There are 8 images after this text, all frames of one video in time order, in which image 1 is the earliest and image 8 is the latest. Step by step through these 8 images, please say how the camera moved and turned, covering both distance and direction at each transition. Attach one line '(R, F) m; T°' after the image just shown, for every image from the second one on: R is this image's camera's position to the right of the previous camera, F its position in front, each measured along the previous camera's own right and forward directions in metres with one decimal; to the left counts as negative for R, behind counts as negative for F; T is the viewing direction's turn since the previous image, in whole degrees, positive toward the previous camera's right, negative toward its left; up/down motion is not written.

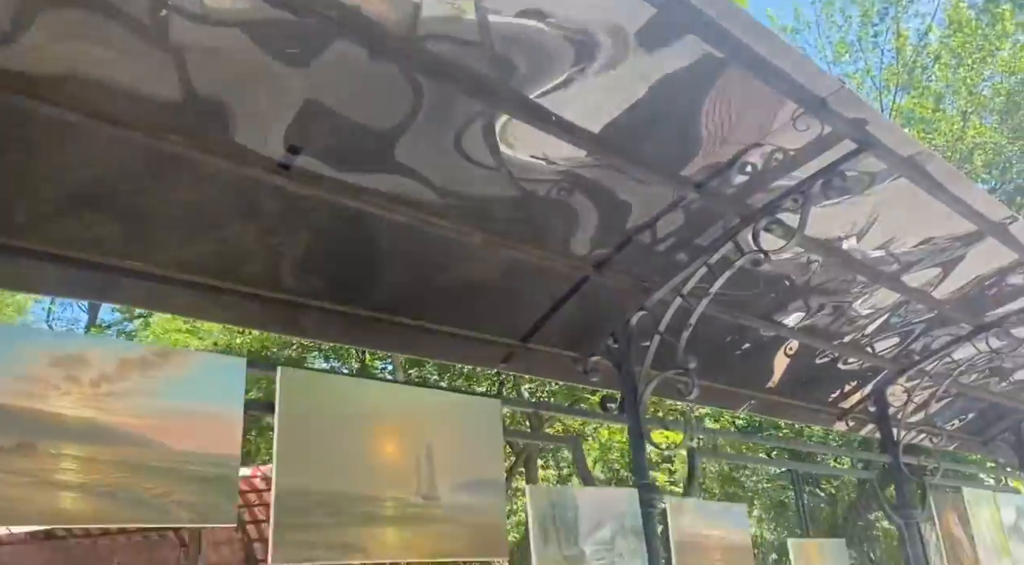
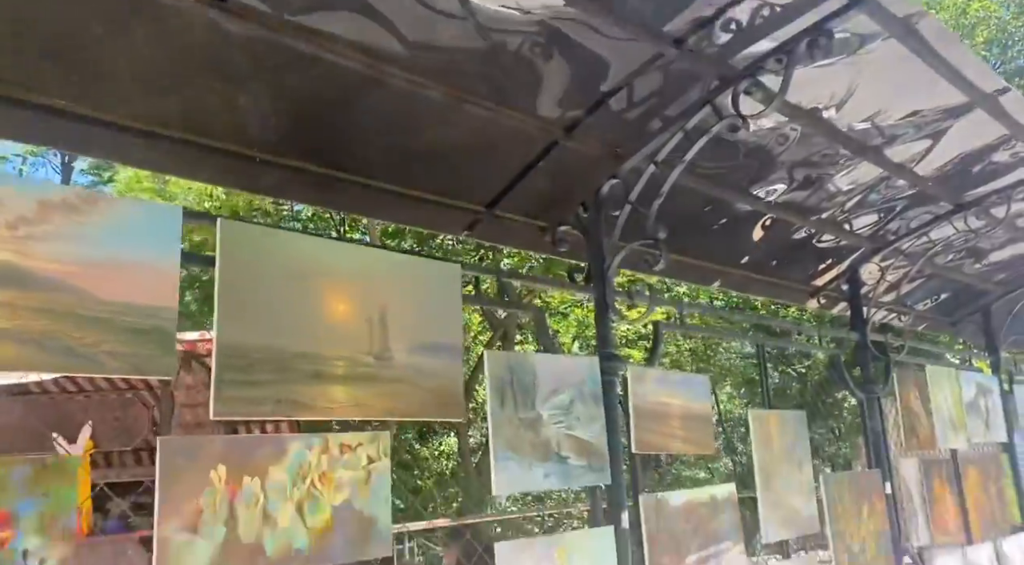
(+0.1, +0.1) m; +1°
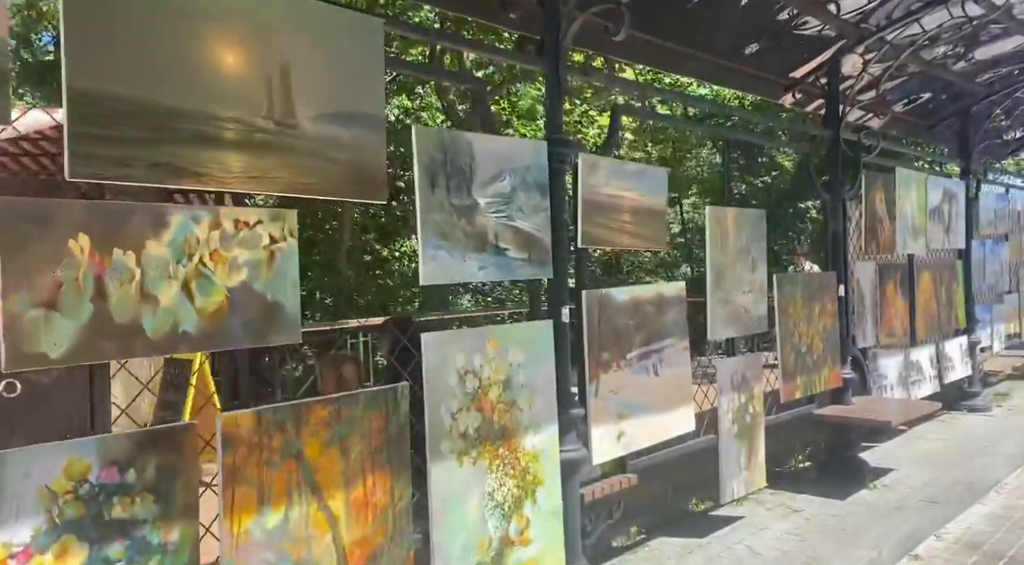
(+0.2, +0.3) m; +2°
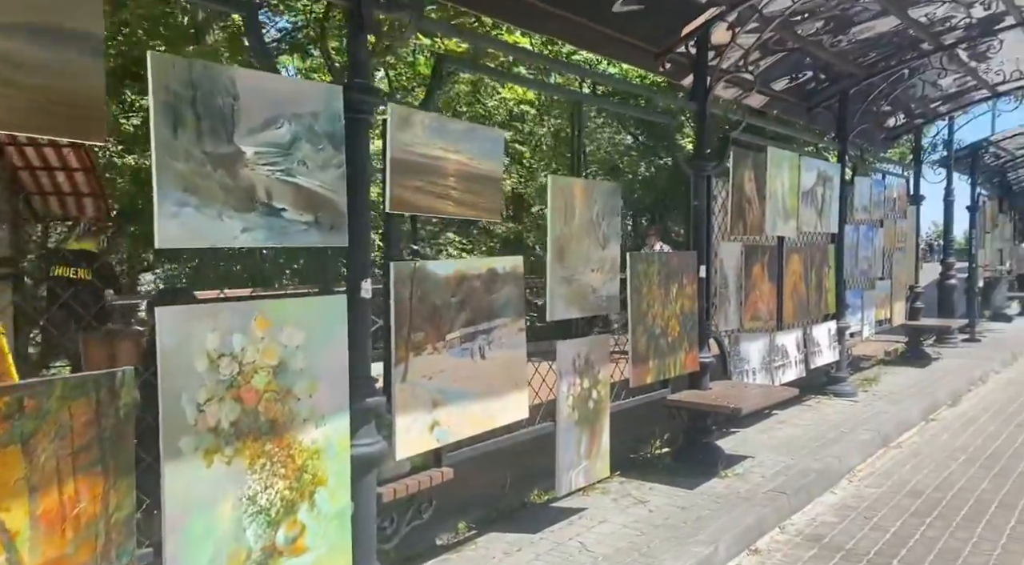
(+0.5, +0.4) m; +6°
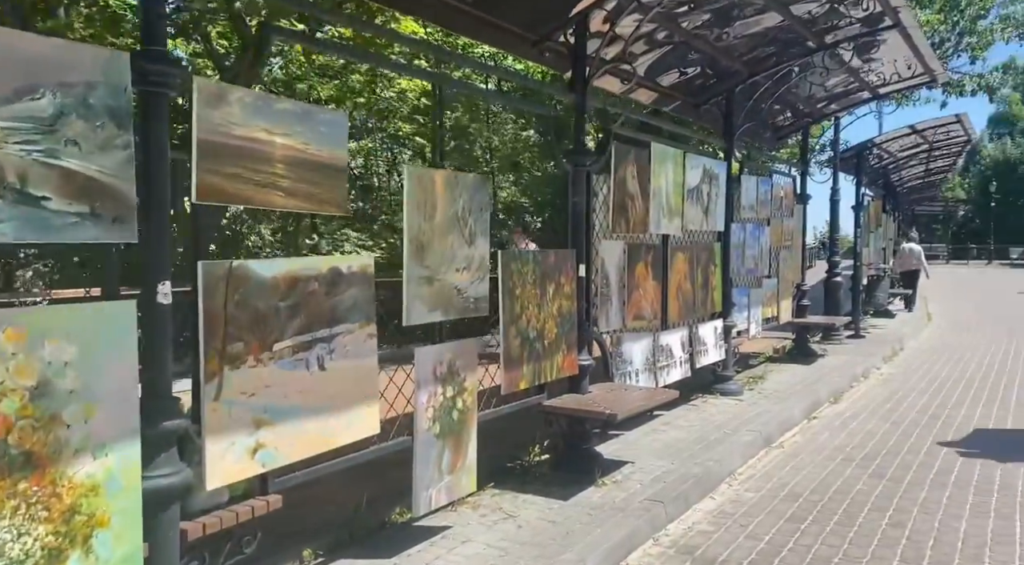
(+0.3, +0.3) m; +6°
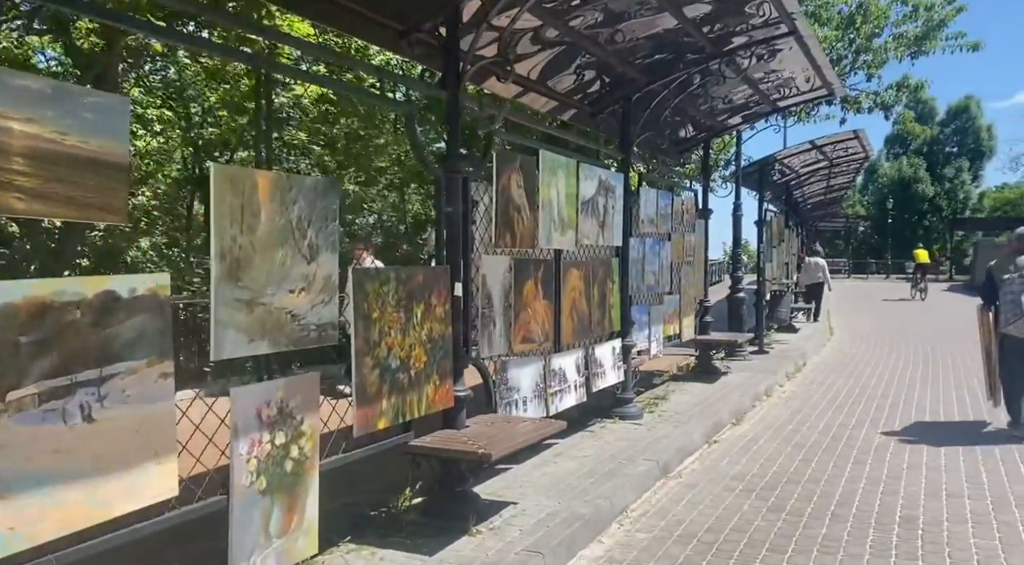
(+0.3, +0.5) m; +6°
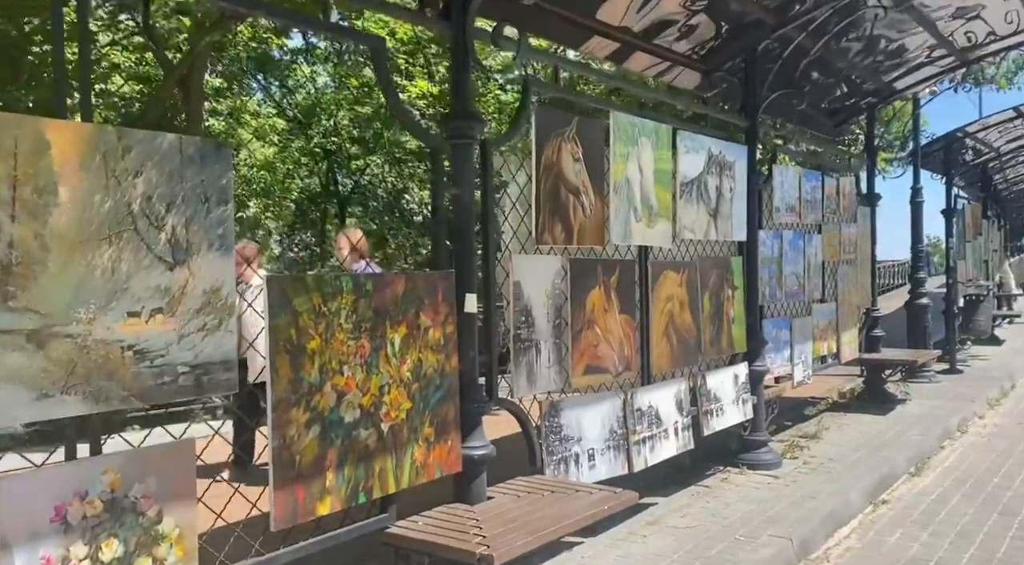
(+0.5, +1.4) m; -12°
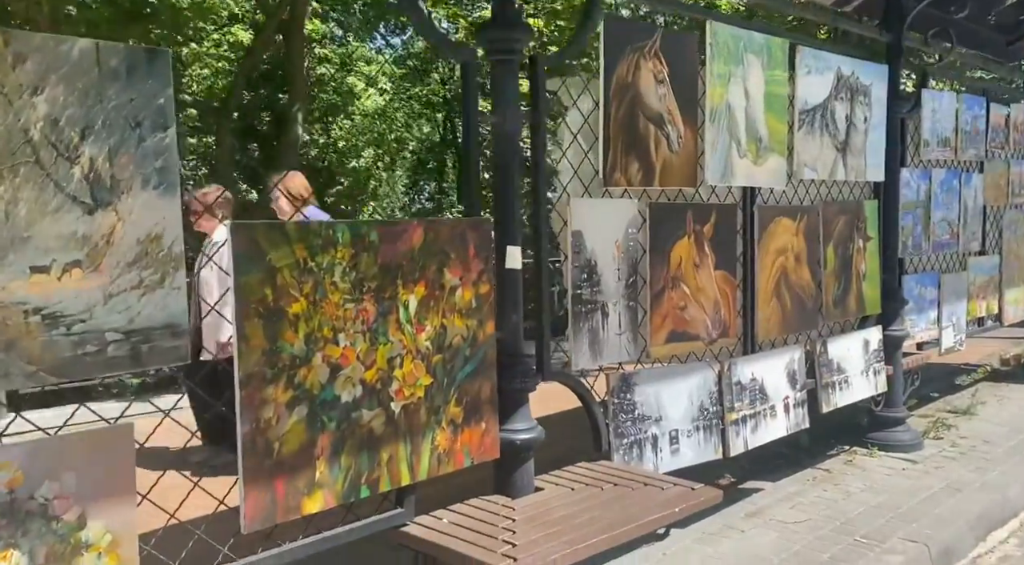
(+0.3, +0.6) m; -10°
